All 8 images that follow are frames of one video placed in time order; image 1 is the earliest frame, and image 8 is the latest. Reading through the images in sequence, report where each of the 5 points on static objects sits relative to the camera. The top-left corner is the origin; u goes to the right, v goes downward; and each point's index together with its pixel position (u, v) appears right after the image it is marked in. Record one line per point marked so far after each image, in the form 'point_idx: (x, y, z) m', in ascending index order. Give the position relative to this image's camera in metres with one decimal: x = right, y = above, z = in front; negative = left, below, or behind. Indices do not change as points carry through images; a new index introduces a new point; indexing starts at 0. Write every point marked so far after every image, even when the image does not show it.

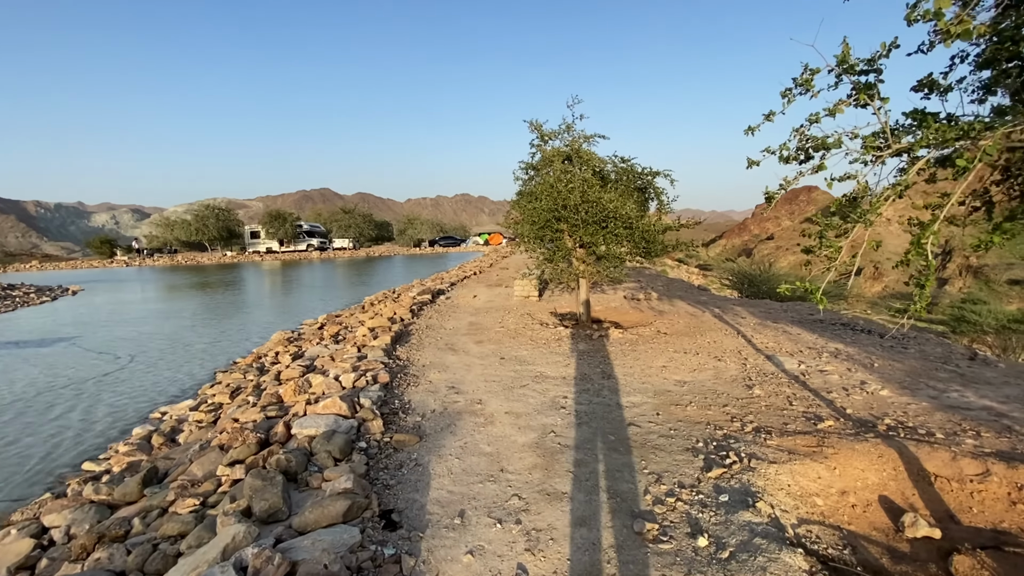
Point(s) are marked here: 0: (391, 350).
0: (-2.2, -1.2, +8.9) m
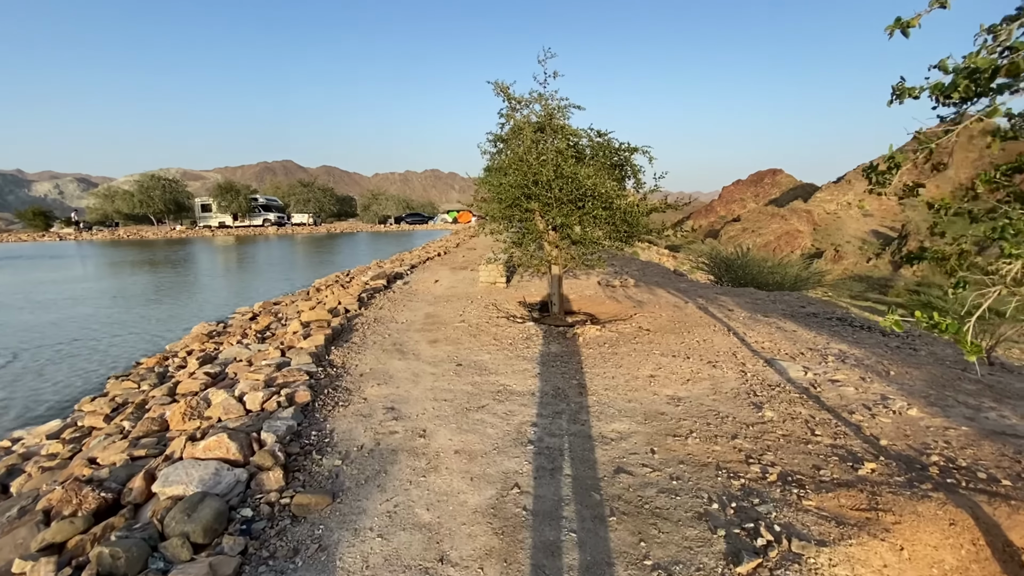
0: (-2.9, -1.0, +7.3) m
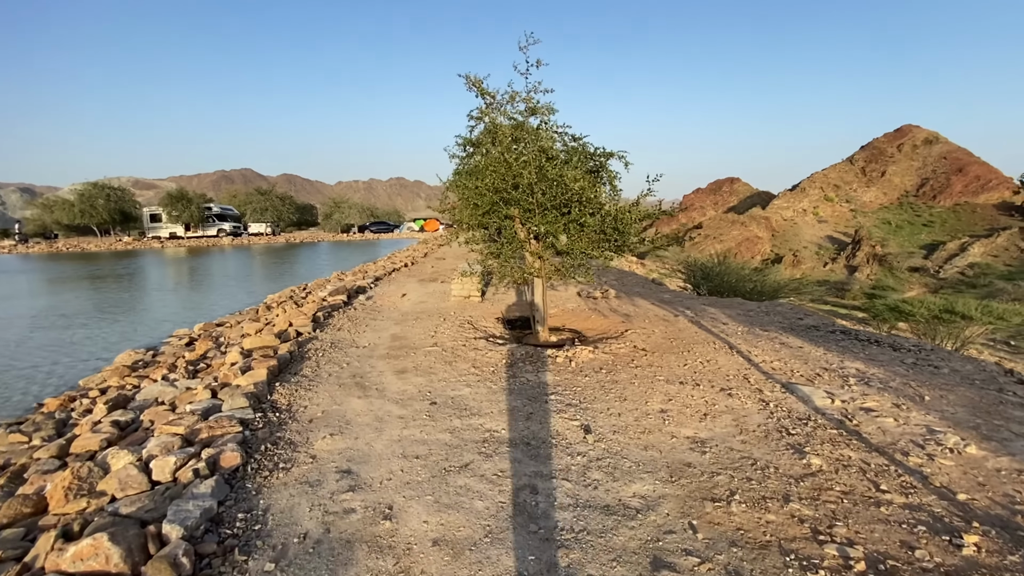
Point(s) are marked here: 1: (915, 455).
0: (-3.1, -1.3, +6.0) m
1: (+3.9, -1.6, +4.7) m
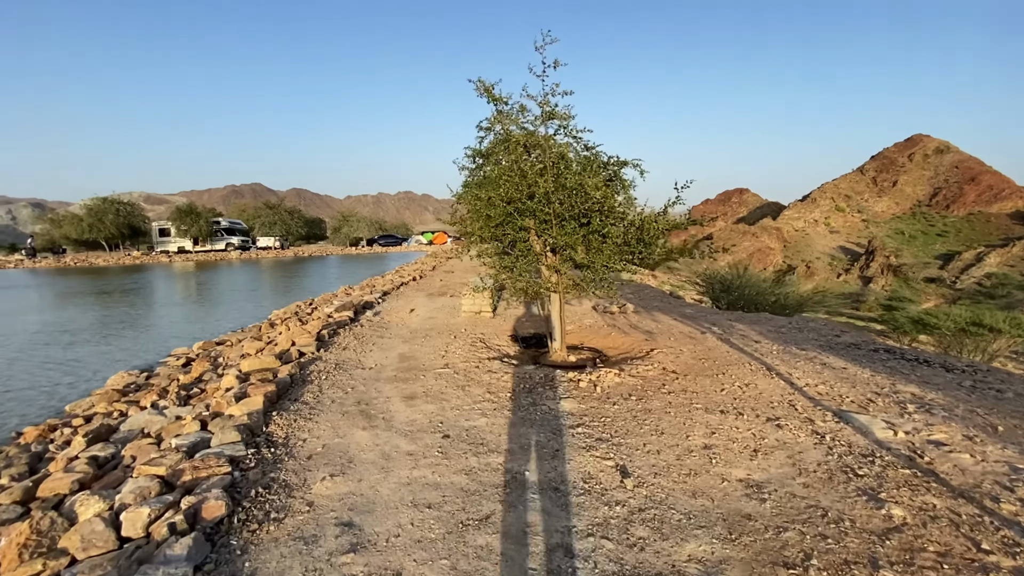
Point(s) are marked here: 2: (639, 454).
0: (-2.8, -1.5, +5.4) m
1: (+4.2, -1.8, +4.0) m
2: (+1.2, -1.6, +4.6) m
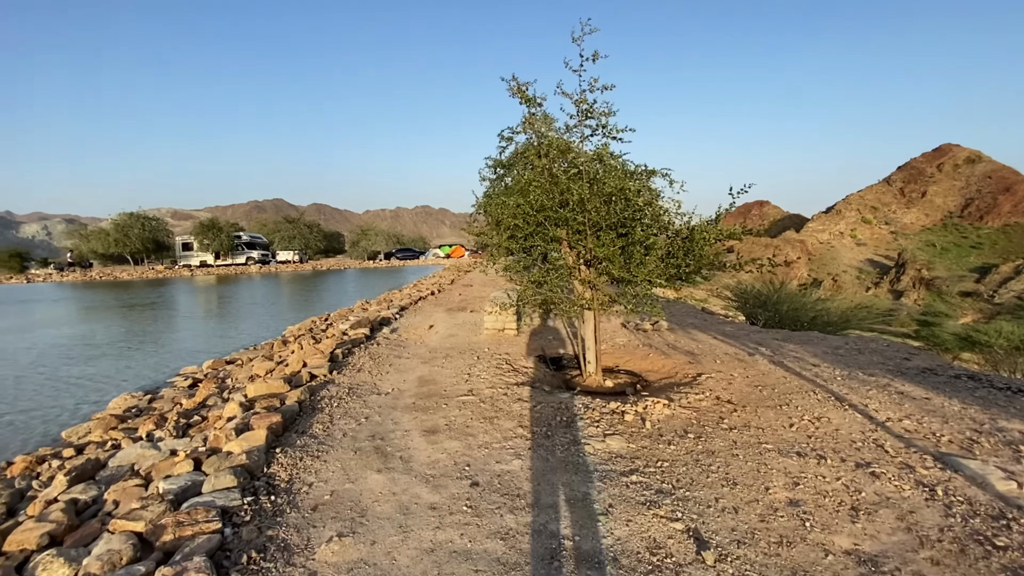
0: (-2.4, -1.7, +4.7) m
1: (+4.5, -1.9, +3.1) m
2: (+1.6, -1.8, +3.8) m
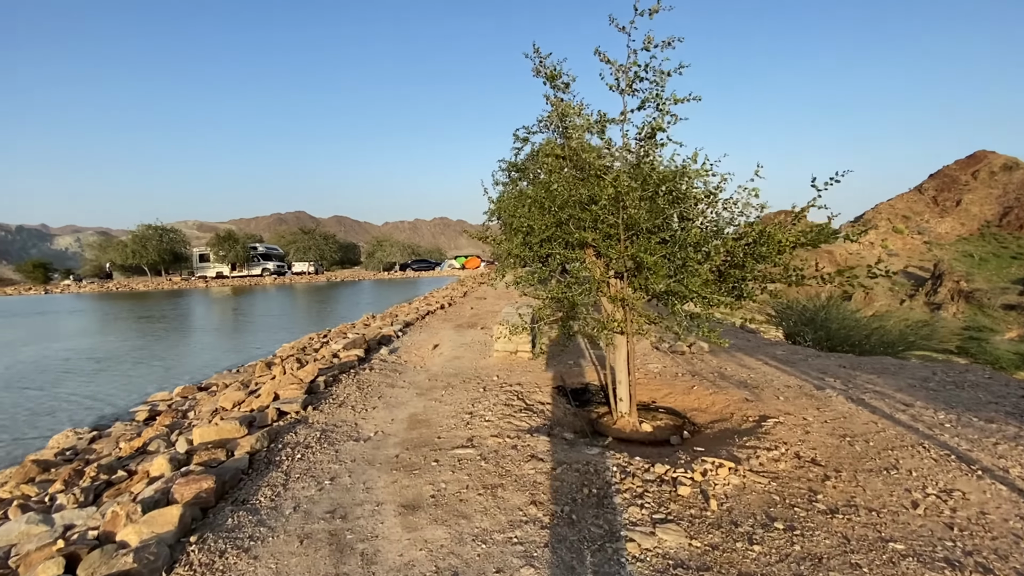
0: (-2.4, -1.9, +3.3) m
1: (+4.5, -2.1, +1.4) m
2: (+1.6, -1.9, +2.2) m
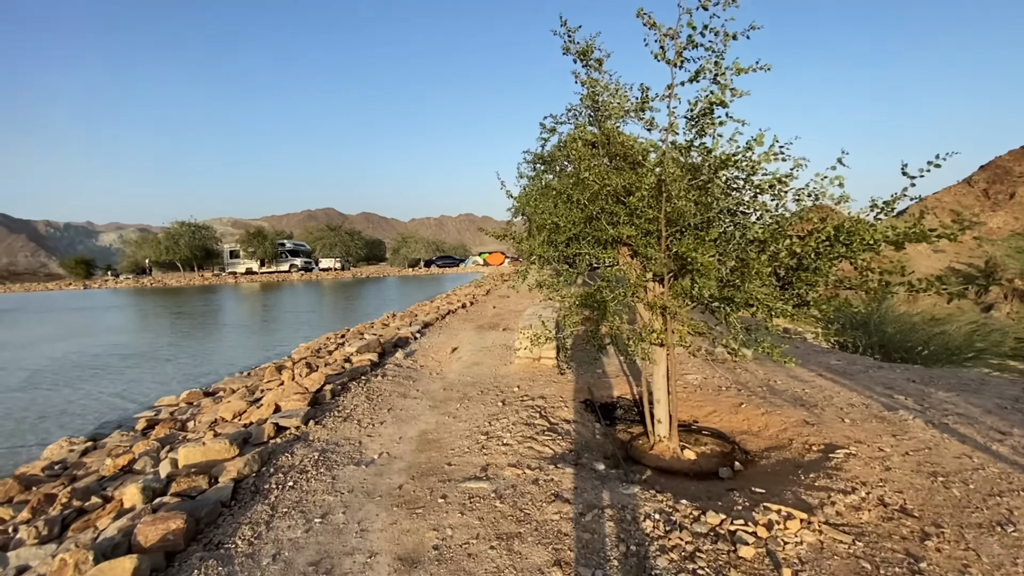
0: (-2.3, -1.9, +2.6) m
1: (+4.5, -2.2, +0.4) m
2: (+1.6, -2.0, +1.4) m
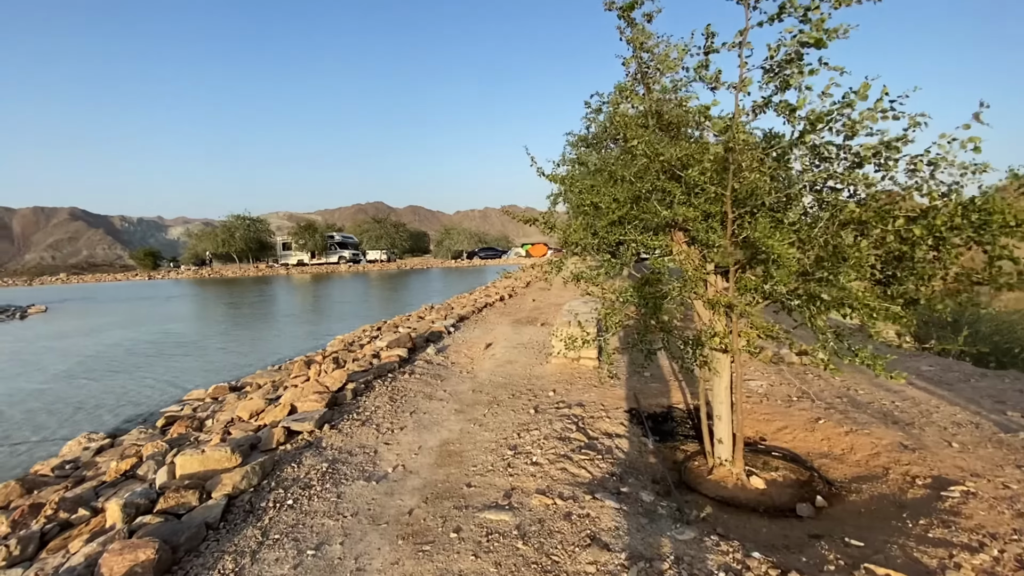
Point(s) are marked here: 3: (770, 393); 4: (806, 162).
0: (-2.2, -1.9, +2.1) m
1: (+4.3, -2.2, -0.7) m
2: (+1.6, -2.0, +0.5) m
3: (+3.5, -1.4, +6.5) m
4: (+2.3, +1.0, +3.9) m
